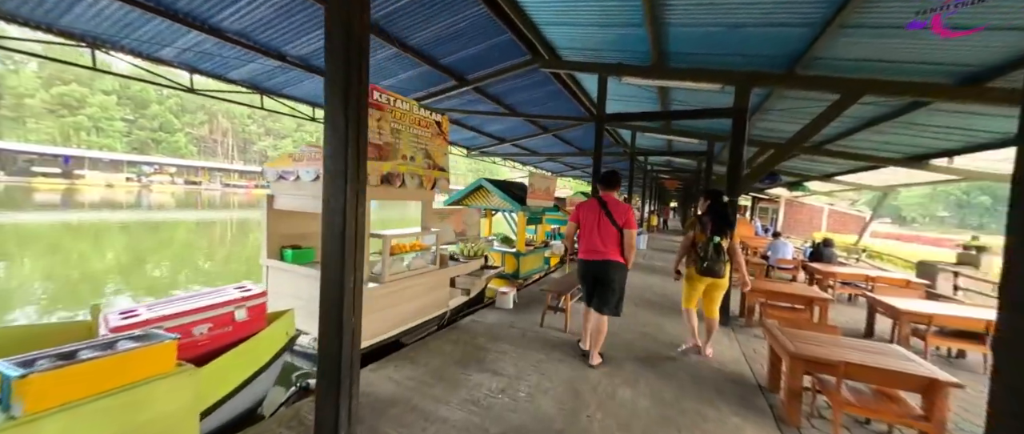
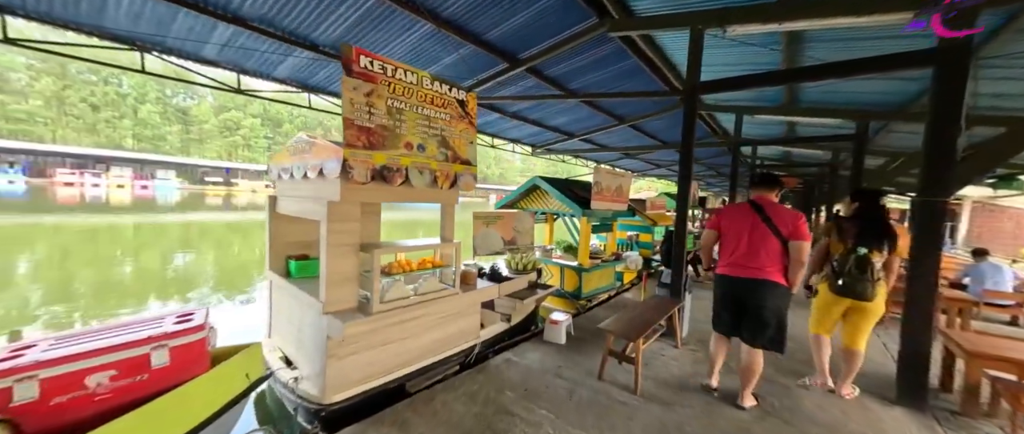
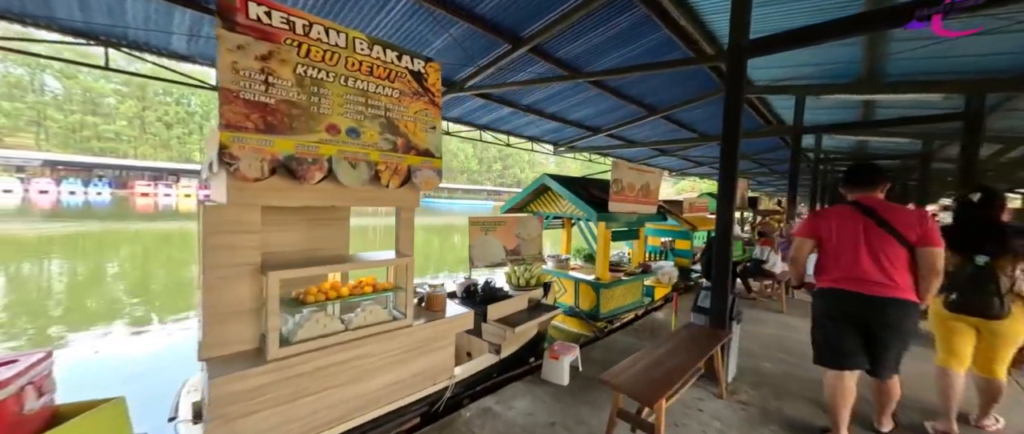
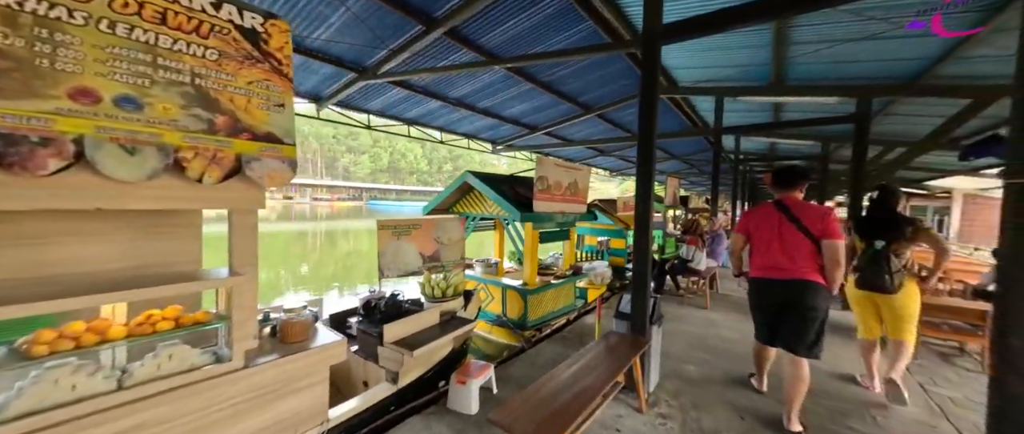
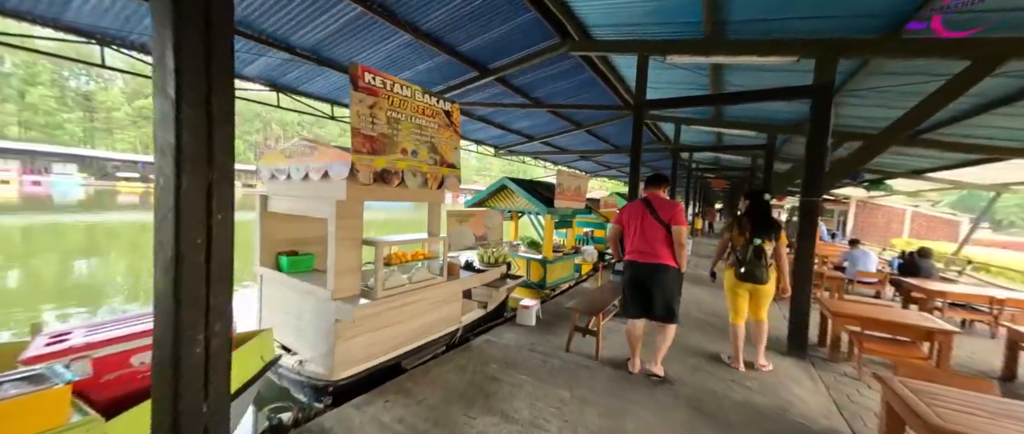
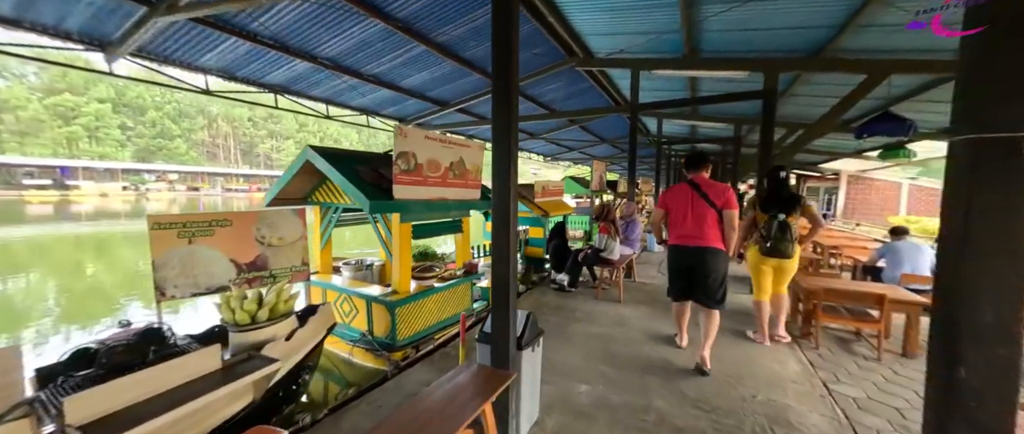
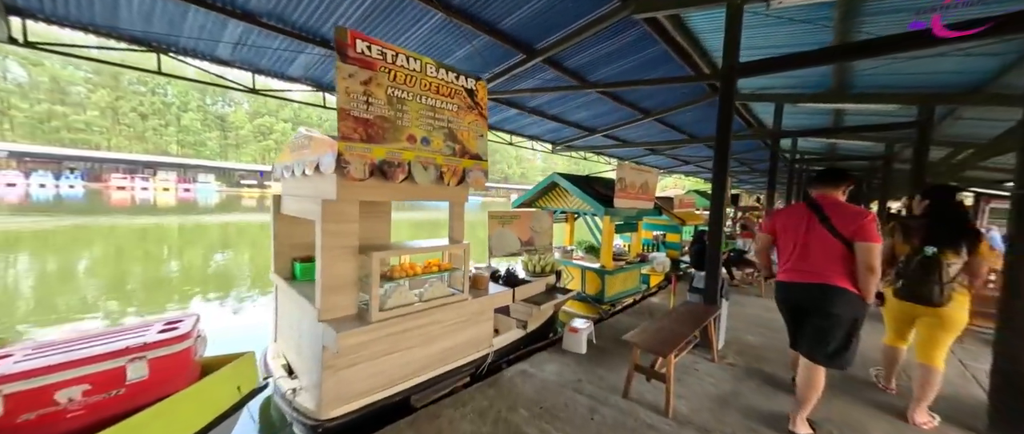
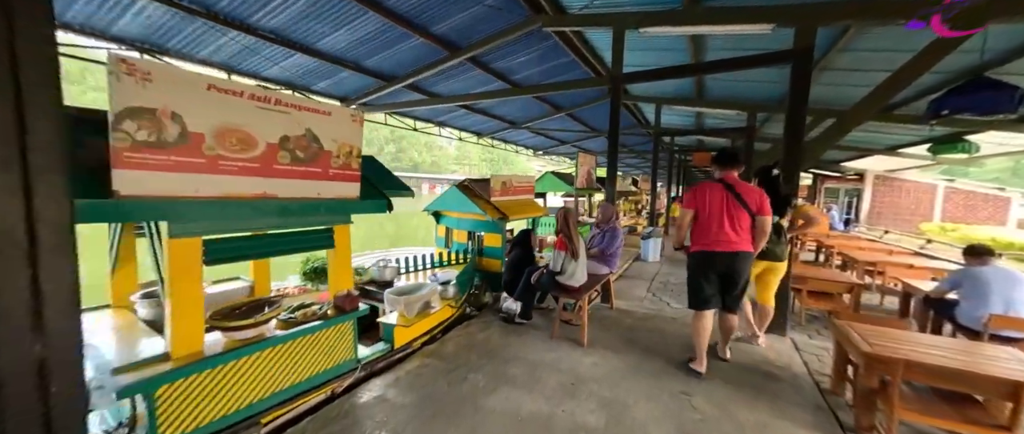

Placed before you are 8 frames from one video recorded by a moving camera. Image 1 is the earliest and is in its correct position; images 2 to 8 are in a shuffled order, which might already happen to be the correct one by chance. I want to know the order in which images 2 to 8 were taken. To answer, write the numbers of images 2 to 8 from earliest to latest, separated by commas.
5, 2, 7, 3, 4, 6, 8
